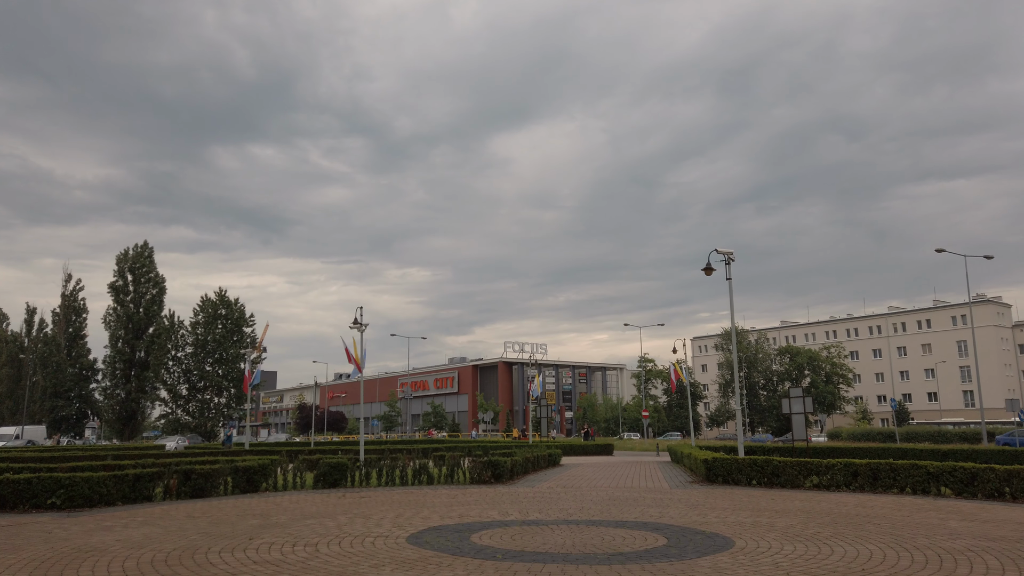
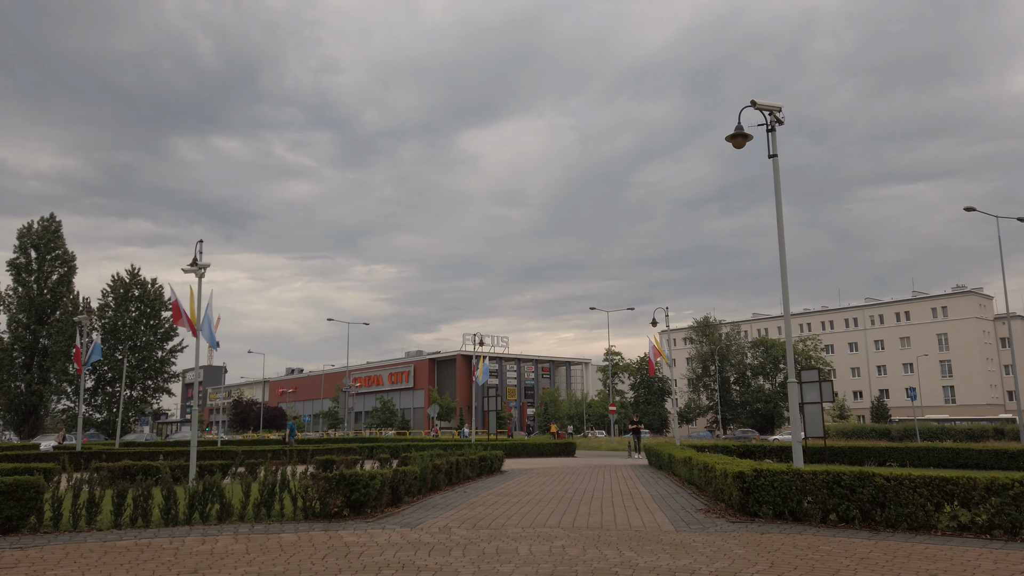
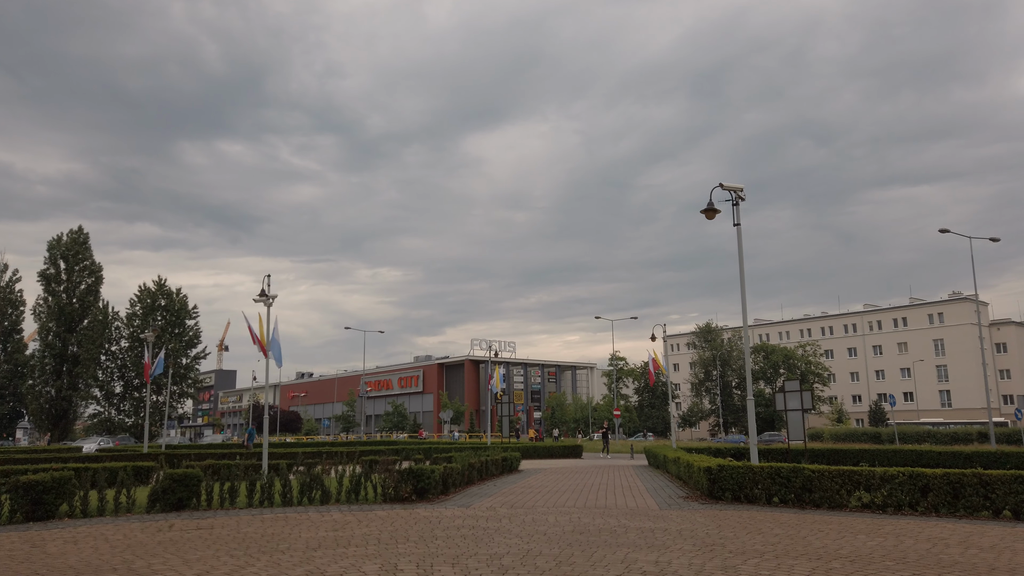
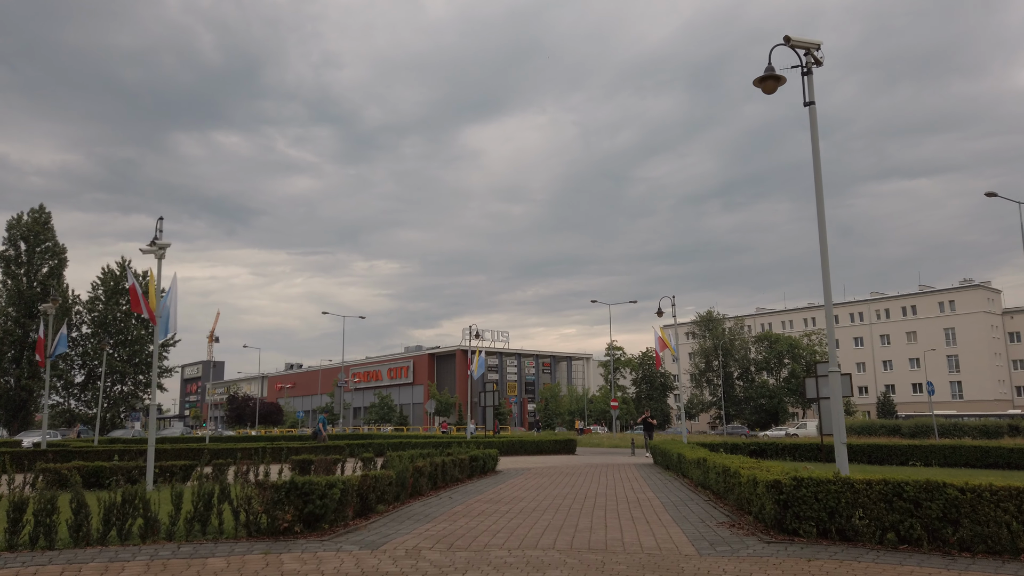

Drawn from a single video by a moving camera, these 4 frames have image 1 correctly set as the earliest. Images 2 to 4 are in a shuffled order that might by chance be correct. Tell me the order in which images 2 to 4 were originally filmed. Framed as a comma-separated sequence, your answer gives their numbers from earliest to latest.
3, 2, 4
